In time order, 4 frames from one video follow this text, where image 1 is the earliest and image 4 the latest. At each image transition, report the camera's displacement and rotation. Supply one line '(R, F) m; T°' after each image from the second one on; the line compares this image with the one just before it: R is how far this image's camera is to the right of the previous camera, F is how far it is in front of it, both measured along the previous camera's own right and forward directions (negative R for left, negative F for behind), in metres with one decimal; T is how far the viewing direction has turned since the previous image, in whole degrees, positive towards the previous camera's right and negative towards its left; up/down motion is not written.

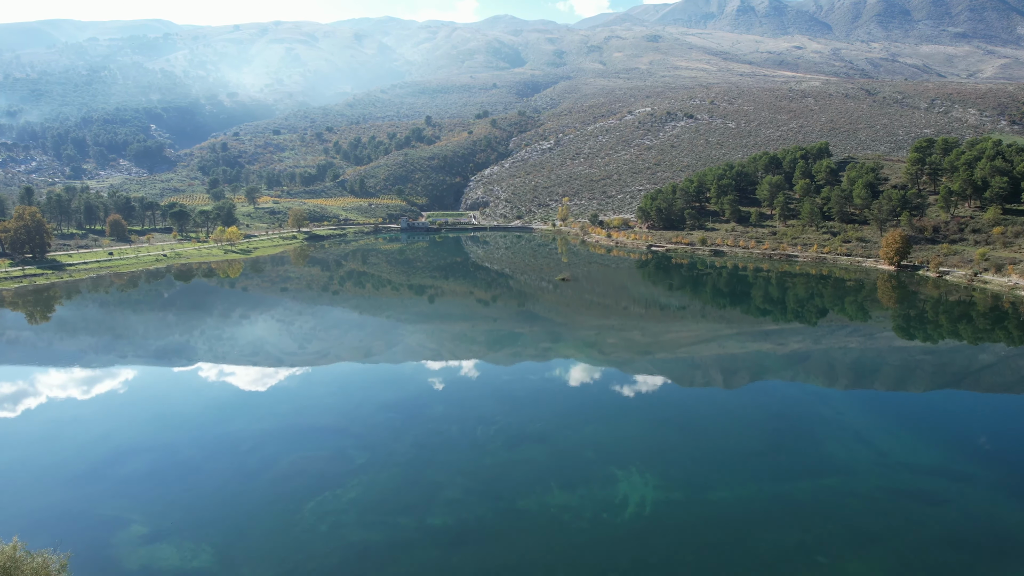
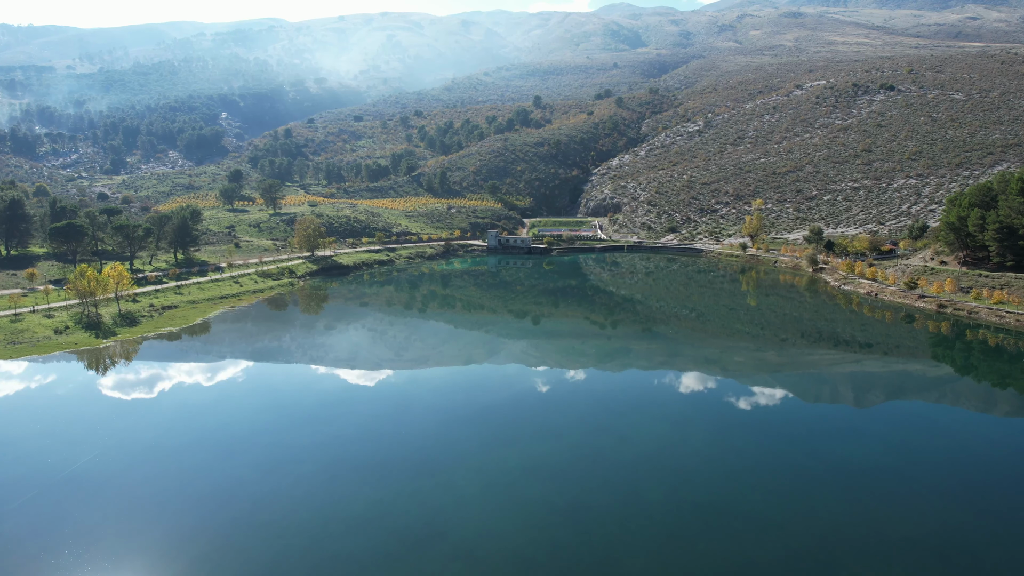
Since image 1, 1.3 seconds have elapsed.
(-3.5, +22.7) m; -9°
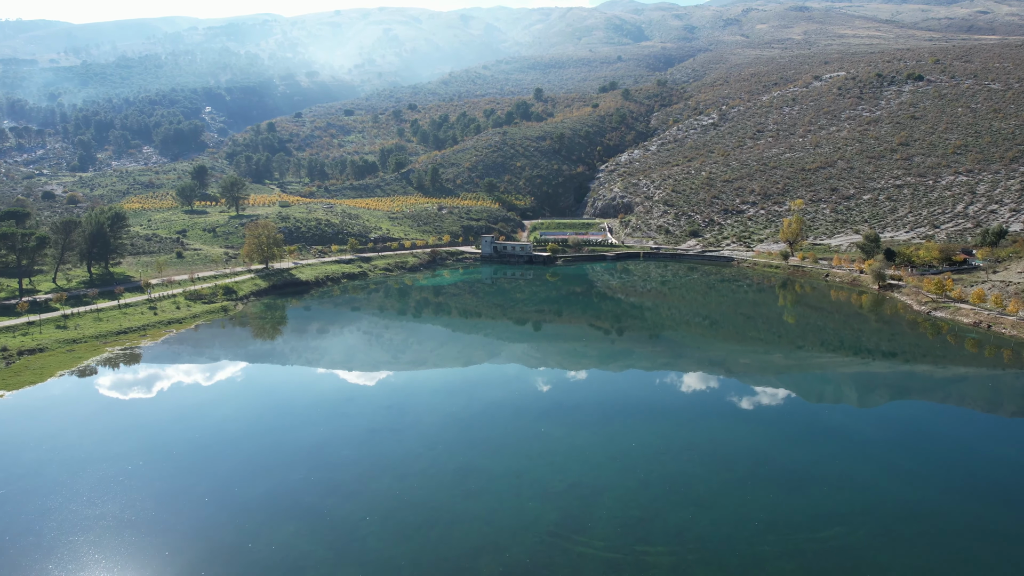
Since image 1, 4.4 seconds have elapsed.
(+0.1, +5.4) m; 0°
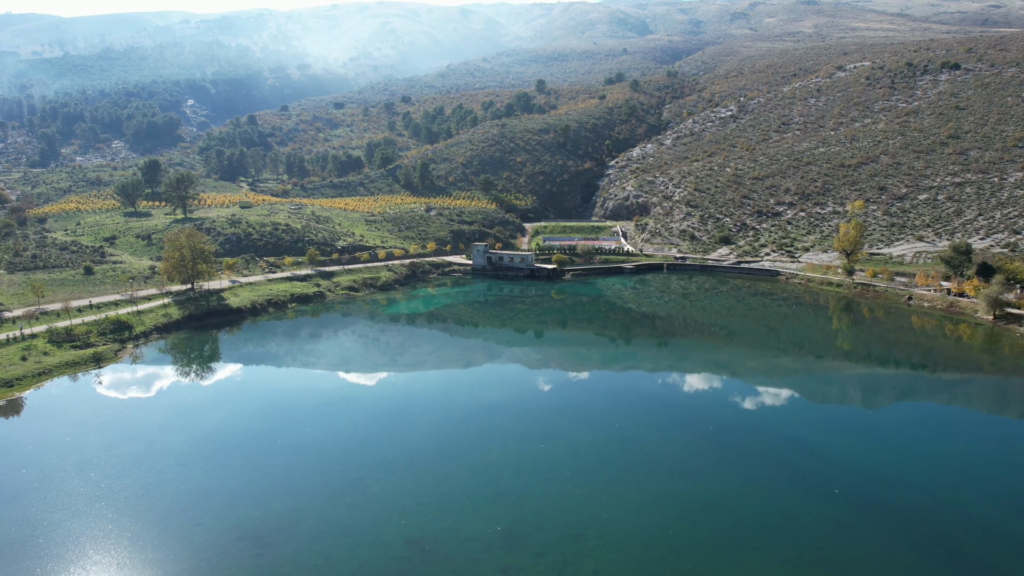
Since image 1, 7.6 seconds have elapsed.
(+0.2, +5.7) m; 0°
